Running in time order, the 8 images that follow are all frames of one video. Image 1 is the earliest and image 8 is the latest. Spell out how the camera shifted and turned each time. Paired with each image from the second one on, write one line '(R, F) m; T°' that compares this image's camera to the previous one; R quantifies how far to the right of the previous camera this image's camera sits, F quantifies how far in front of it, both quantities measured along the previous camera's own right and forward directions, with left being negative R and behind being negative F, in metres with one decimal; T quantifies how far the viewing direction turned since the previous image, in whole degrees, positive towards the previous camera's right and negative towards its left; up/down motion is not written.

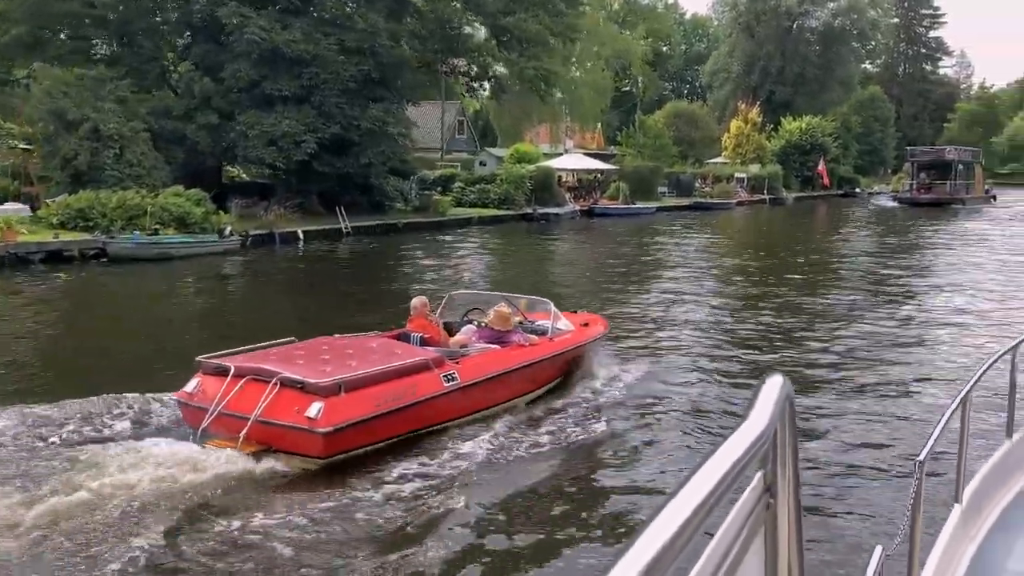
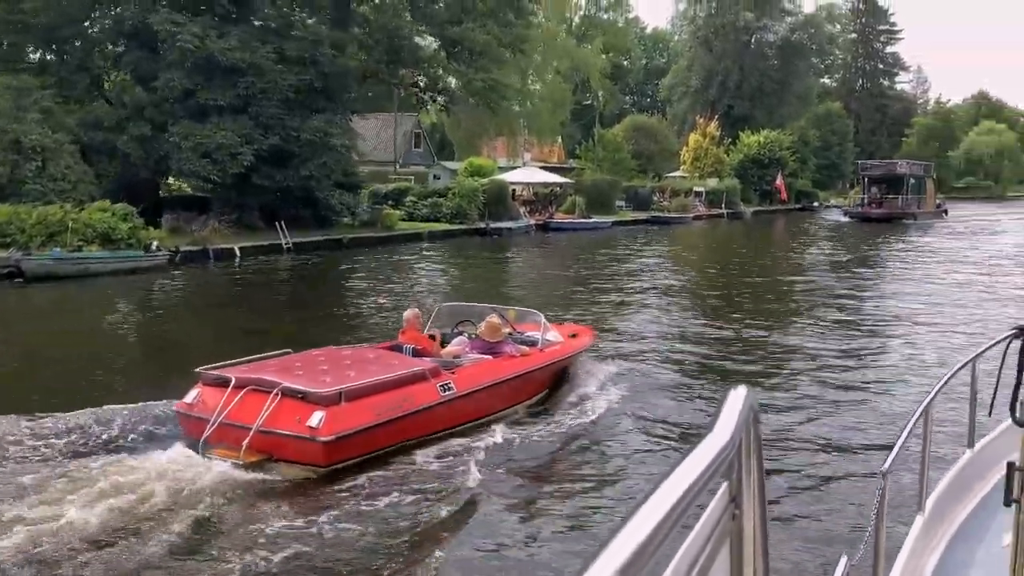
(-0.1, +0.1) m; +4°
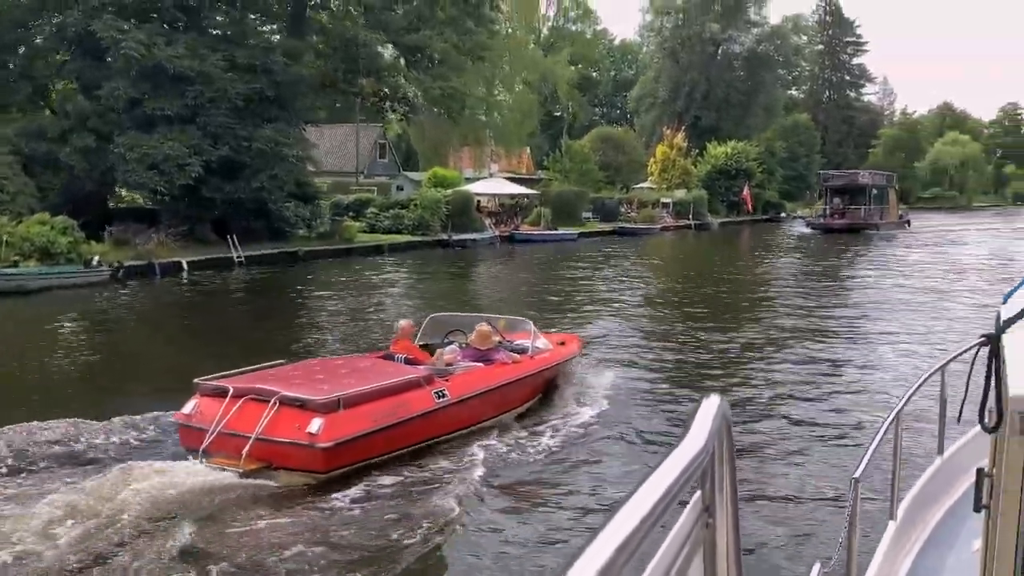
(-0.1, +0.1) m; +3°
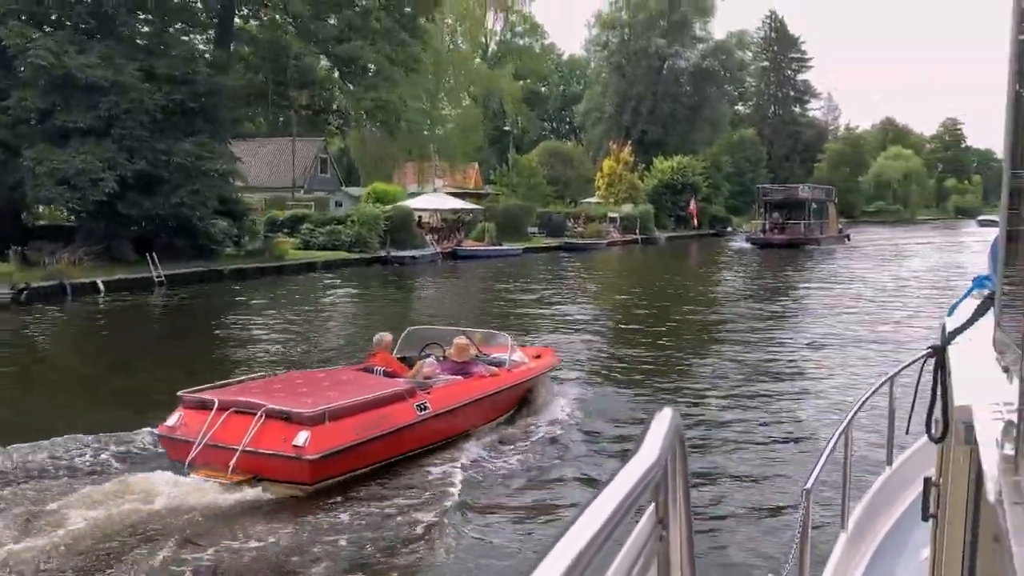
(-0.2, +0.1) m; +5°
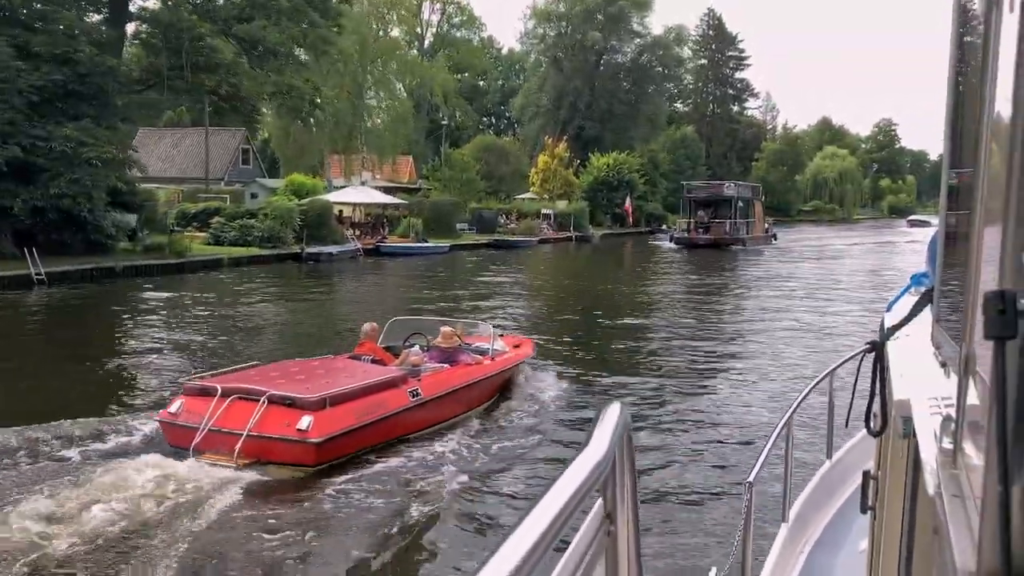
(-0.3, +0.2) m; +7°
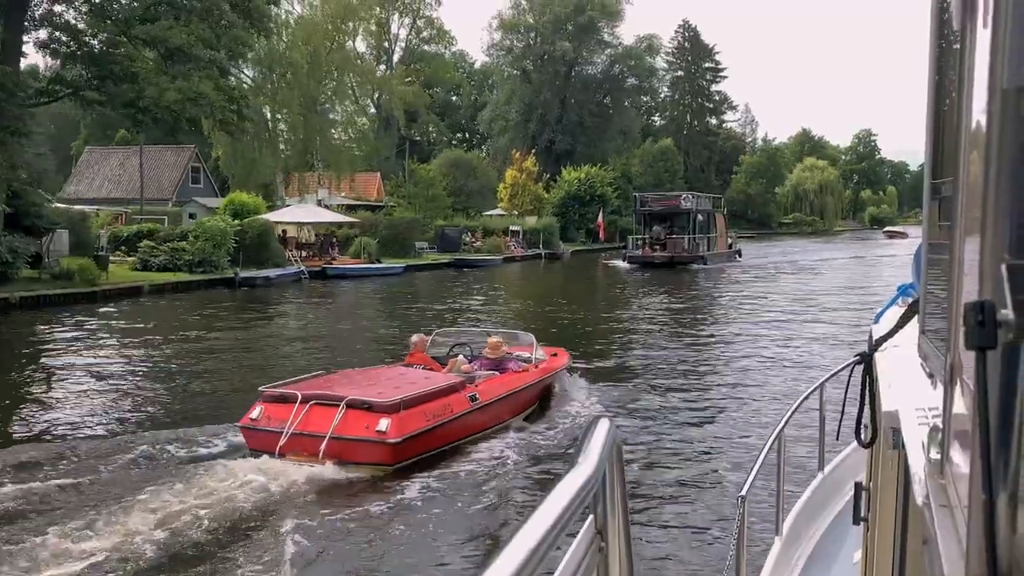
(-0.5, +0.3) m; +7°
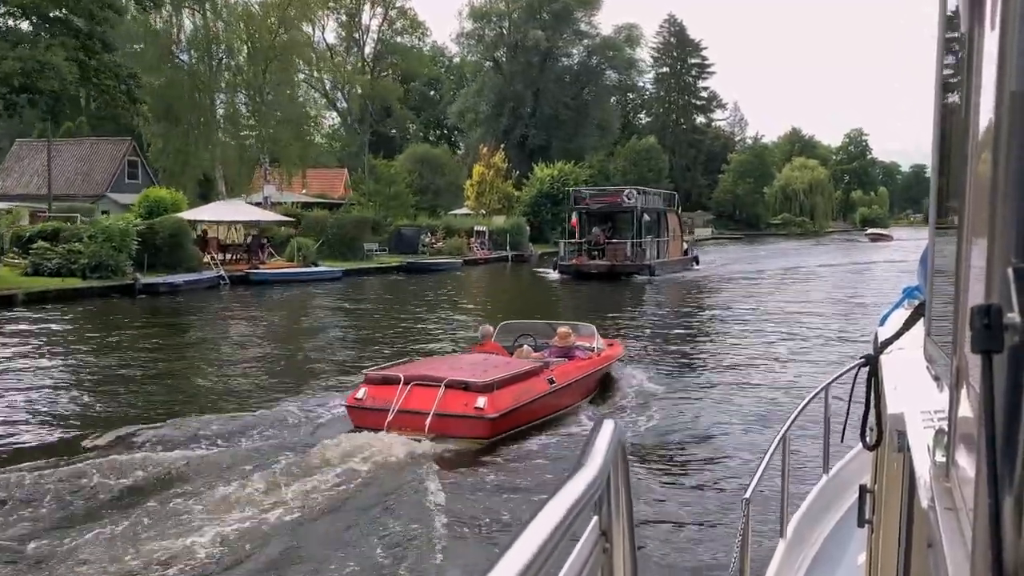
(-0.8, +0.5) m; +10°
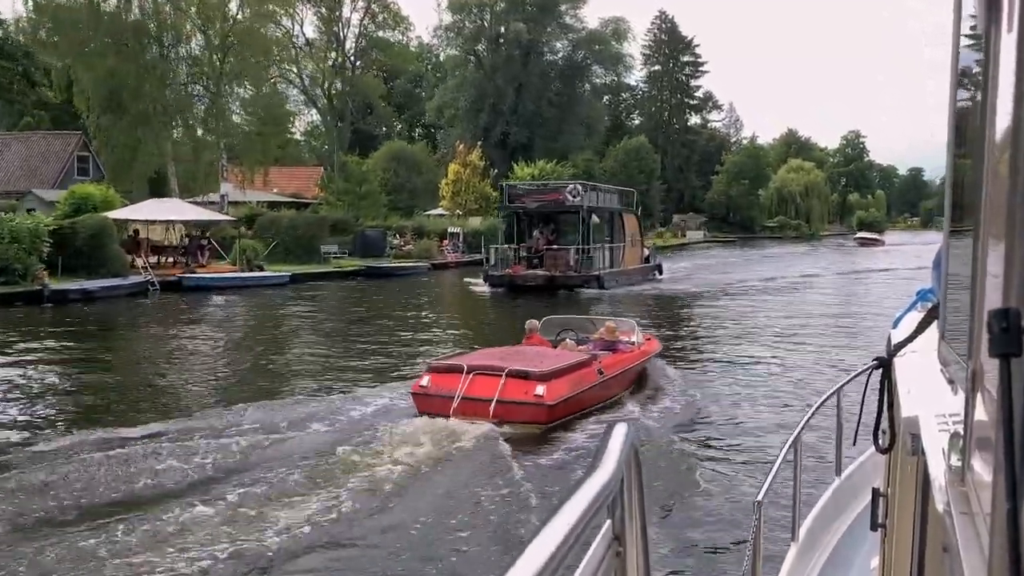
(-0.2, +0.3) m; +3°
